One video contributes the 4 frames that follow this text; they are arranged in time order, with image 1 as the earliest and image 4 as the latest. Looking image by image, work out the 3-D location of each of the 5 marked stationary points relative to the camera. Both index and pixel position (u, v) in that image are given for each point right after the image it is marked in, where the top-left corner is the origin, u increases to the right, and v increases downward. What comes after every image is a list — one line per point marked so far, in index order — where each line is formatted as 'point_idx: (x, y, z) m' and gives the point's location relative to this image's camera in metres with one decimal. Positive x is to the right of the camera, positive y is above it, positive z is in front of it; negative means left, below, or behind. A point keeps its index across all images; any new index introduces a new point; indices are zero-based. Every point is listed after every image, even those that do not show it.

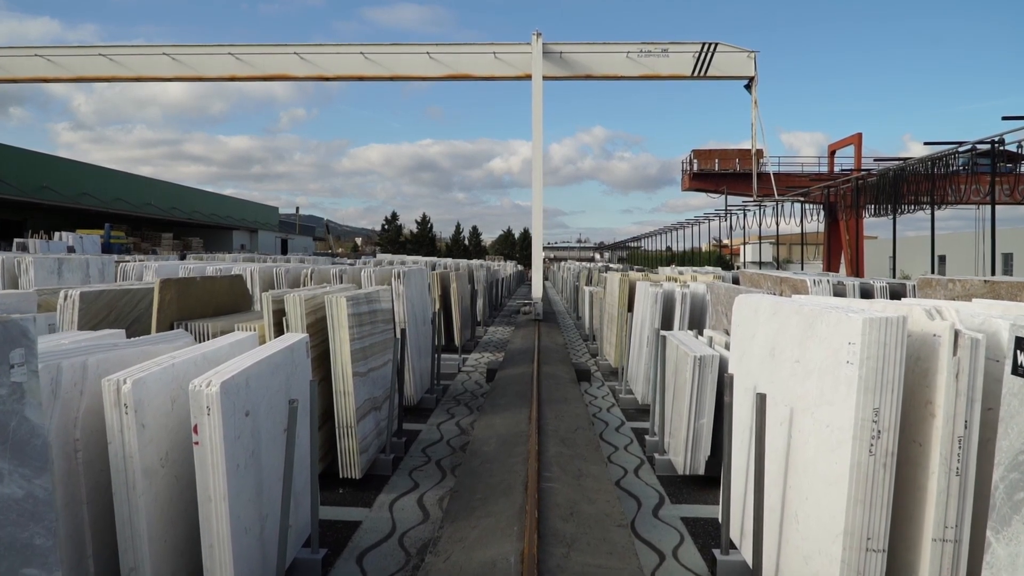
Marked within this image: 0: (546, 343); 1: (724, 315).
0: (+0.5, -0.8, +8.7) m
1: (+1.8, -0.2, +4.9) m
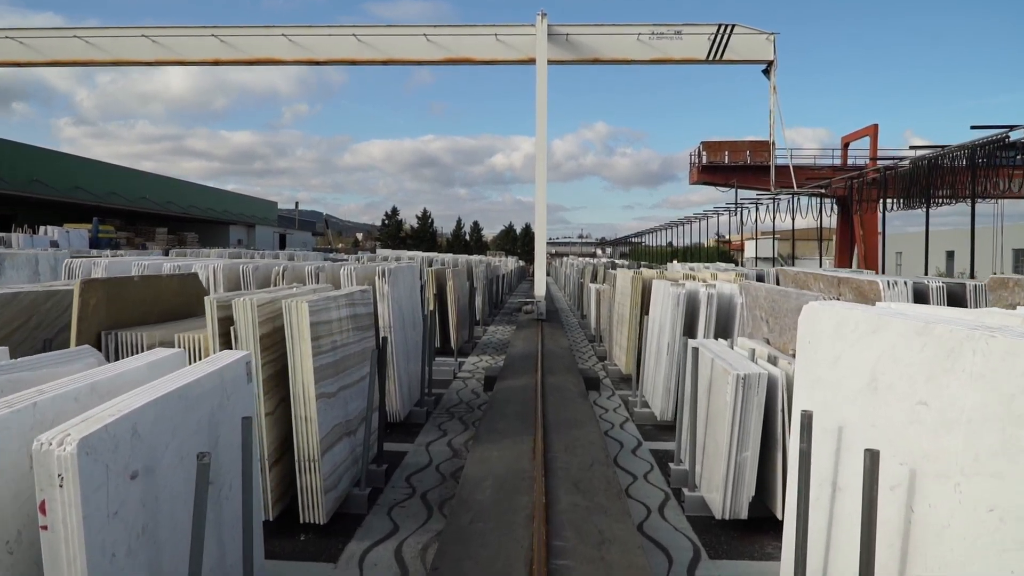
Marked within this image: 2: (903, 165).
0: (+0.5, -0.8, +7.9) m
1: (+1.8, -0.2, +4.1) m
2: (+6.6, +2.0, +9.9) m
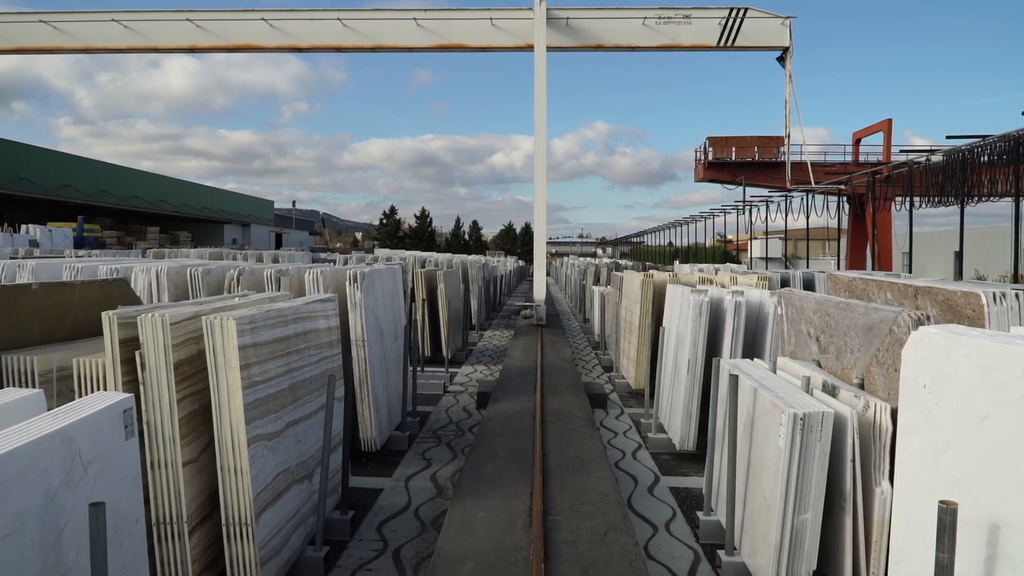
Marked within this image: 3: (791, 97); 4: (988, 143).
0: (+0.5, -0.8, +7.2) m
1: (+1.7, -0.3, +3.4) m
2: (+6.5, +2.0, +9.2) m
3: (+5.0, +3.4, +10.6) m
4: (+6.3, +1.9, +7.9) m
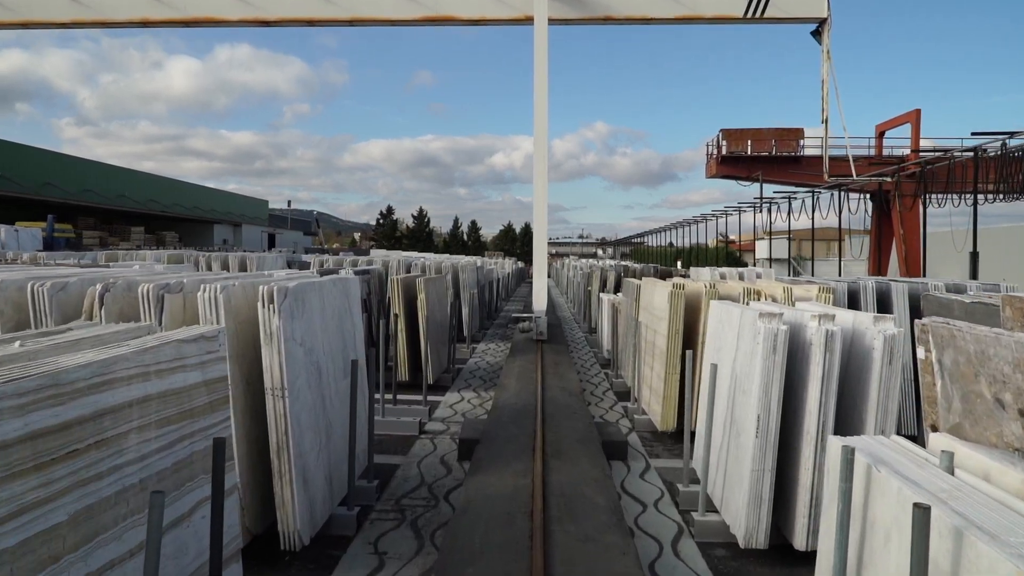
0: (+0.4, -1.0, +5.7) m
1: (+1.7, -0.4, +2.0) m
2: (+6.5, +1.9, +7.7) m
3: (+4.9, +3.3, +9.2) m
4: (+6.2, +1.8, +6.4) m
